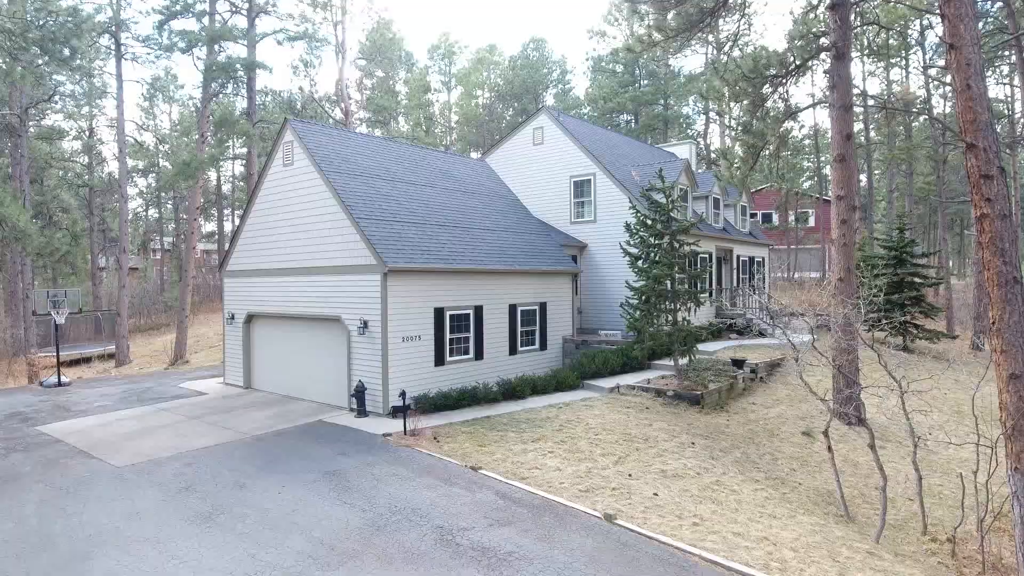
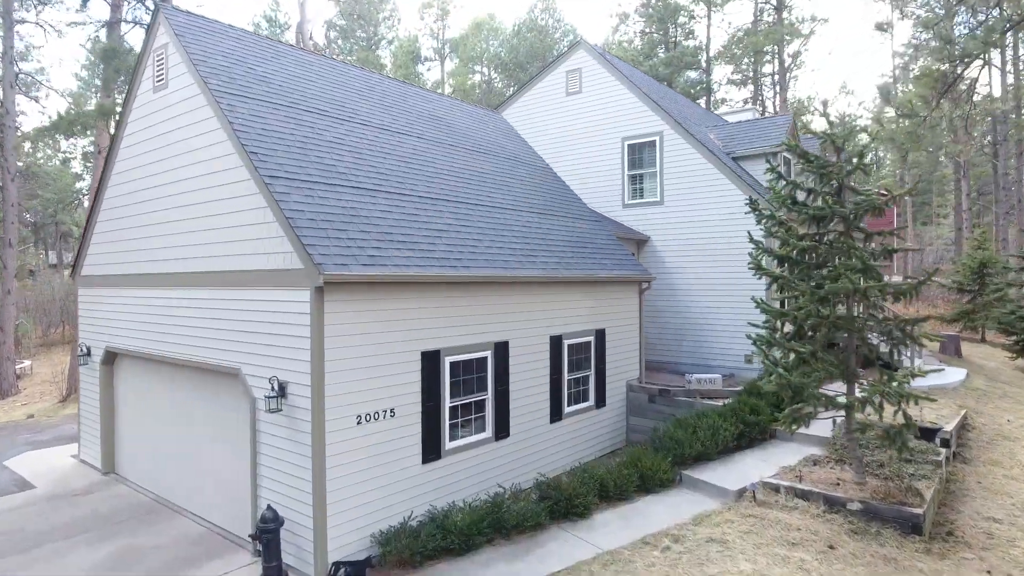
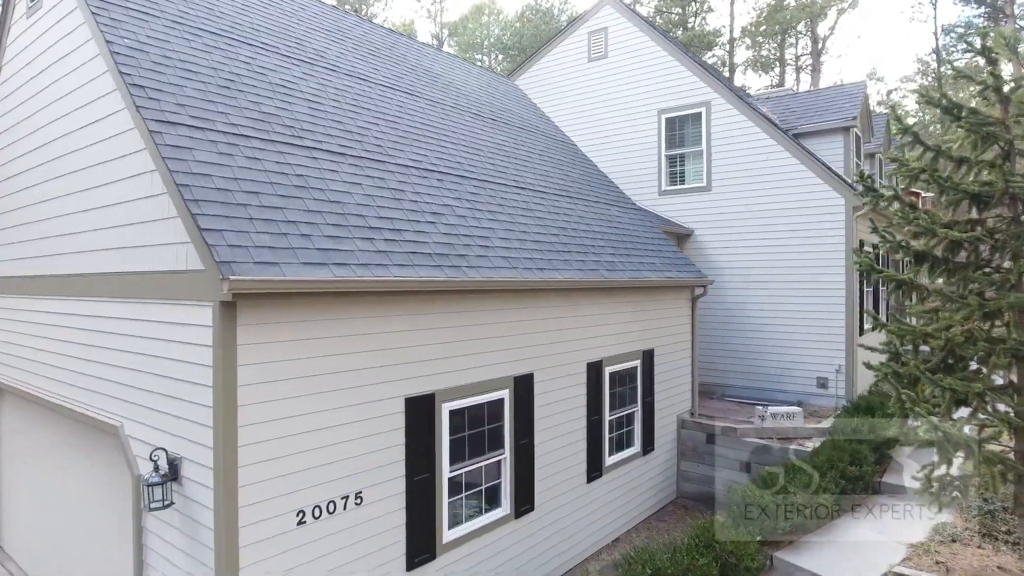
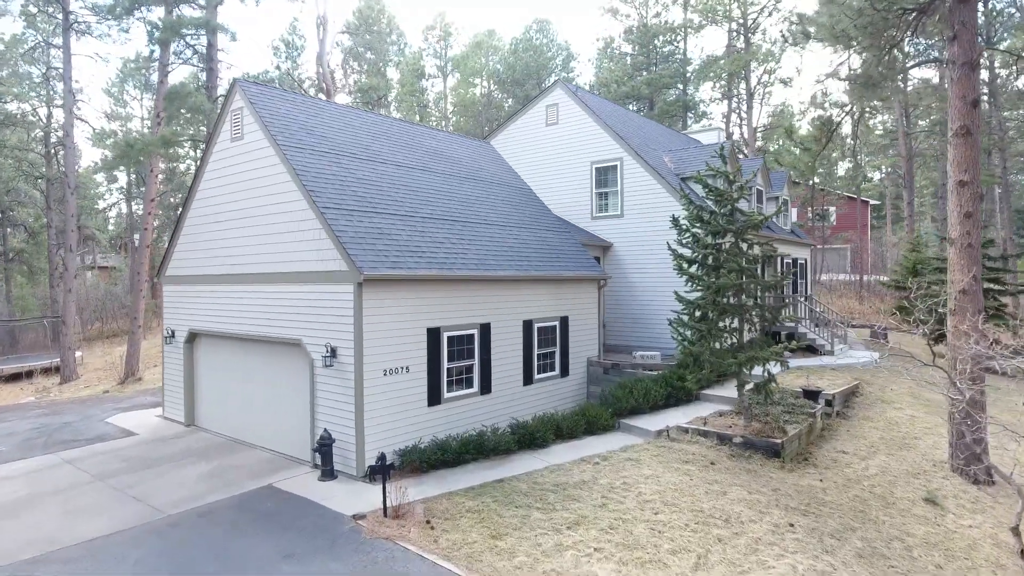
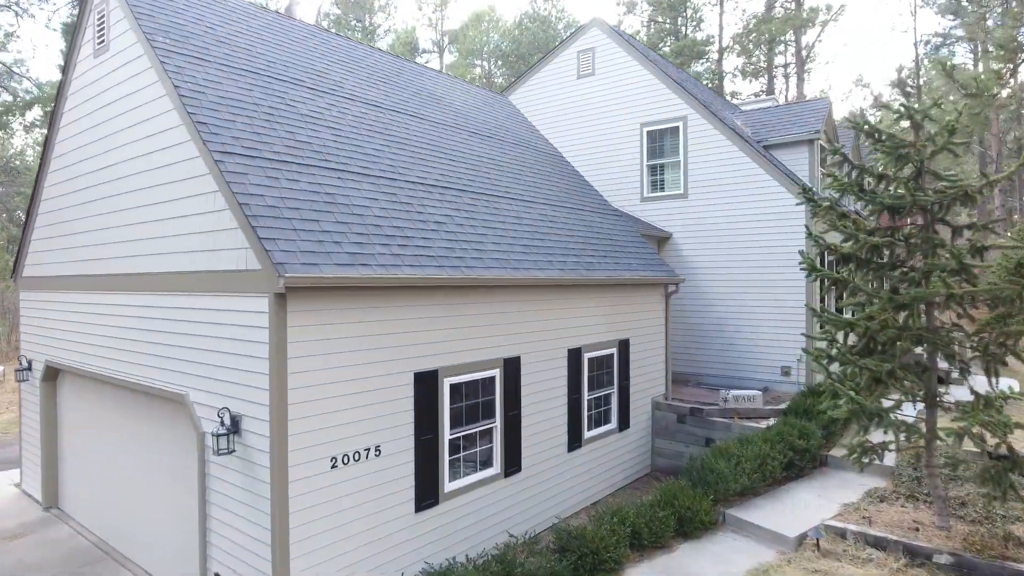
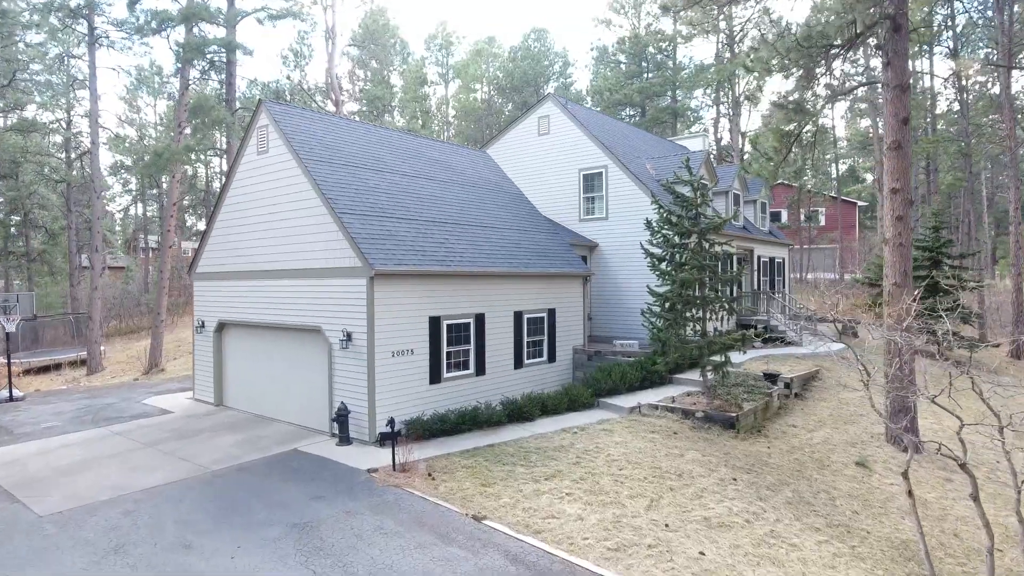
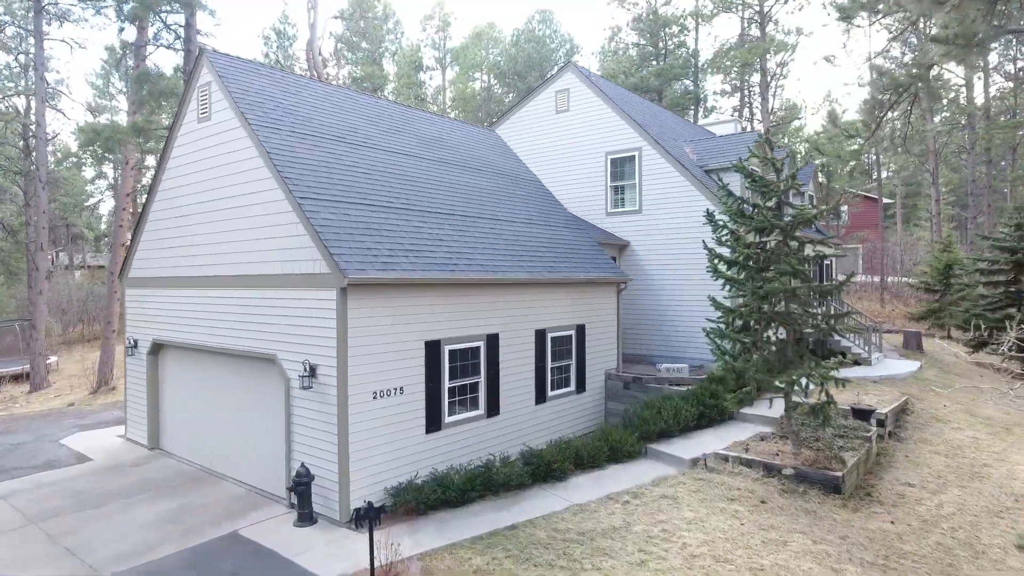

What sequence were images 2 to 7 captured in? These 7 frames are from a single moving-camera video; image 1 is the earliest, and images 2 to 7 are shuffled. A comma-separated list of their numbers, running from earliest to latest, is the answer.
6, 4, 7, 2, 5, 3
